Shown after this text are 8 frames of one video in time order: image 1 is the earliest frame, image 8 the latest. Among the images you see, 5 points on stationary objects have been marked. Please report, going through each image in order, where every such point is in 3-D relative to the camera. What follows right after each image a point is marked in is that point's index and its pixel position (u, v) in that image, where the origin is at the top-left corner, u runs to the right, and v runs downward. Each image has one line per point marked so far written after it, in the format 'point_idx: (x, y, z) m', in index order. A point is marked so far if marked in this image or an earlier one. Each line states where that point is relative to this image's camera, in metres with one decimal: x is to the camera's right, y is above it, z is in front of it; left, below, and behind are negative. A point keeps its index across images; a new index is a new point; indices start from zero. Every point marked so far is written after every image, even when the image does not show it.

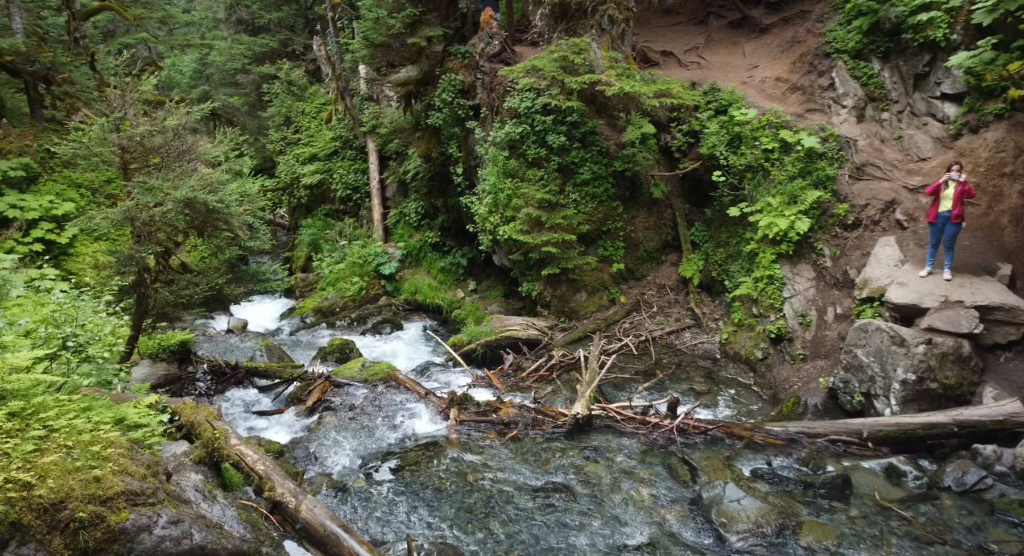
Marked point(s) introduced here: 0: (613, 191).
0: (+2.3, +2.0, +13.8) m
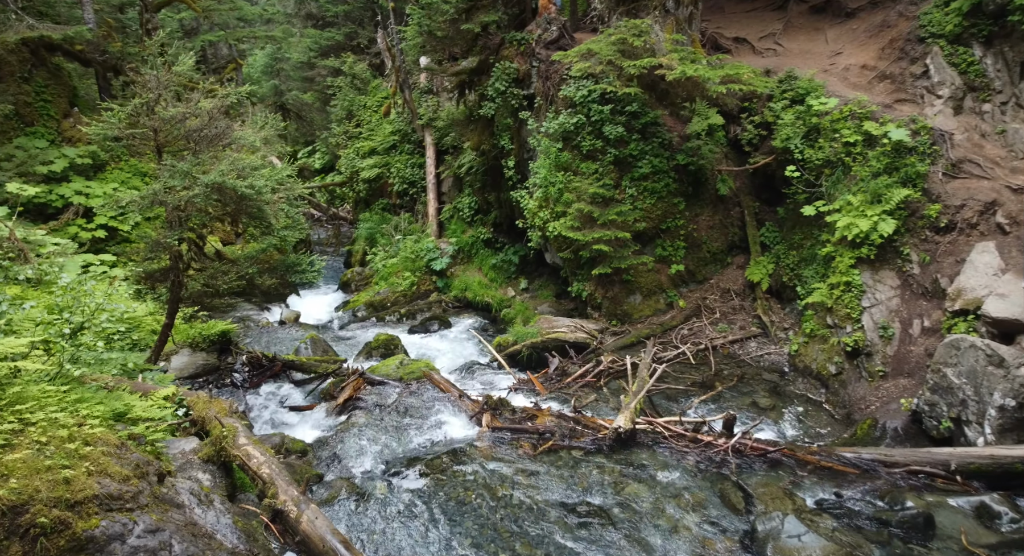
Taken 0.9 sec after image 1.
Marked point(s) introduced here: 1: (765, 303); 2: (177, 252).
0: (+3.4, +1.9, +12.8) m
1: (+5.0, -0.5, +12.1) m
2: (-4.2, +0.3, +7.8) m
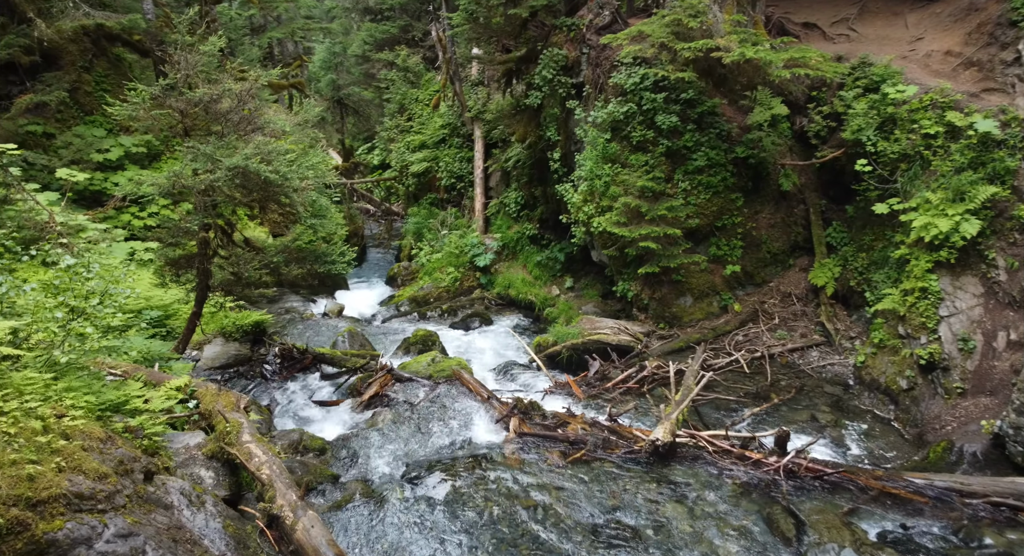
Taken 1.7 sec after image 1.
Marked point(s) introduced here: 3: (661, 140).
0: (+4.3, +1.9, +11.9) m
1: (+5.8, -0.6, +11.1) m
2: (-3.8, +0.5, +7.6) m
3: (+2.9, +2.7, +11.9) m
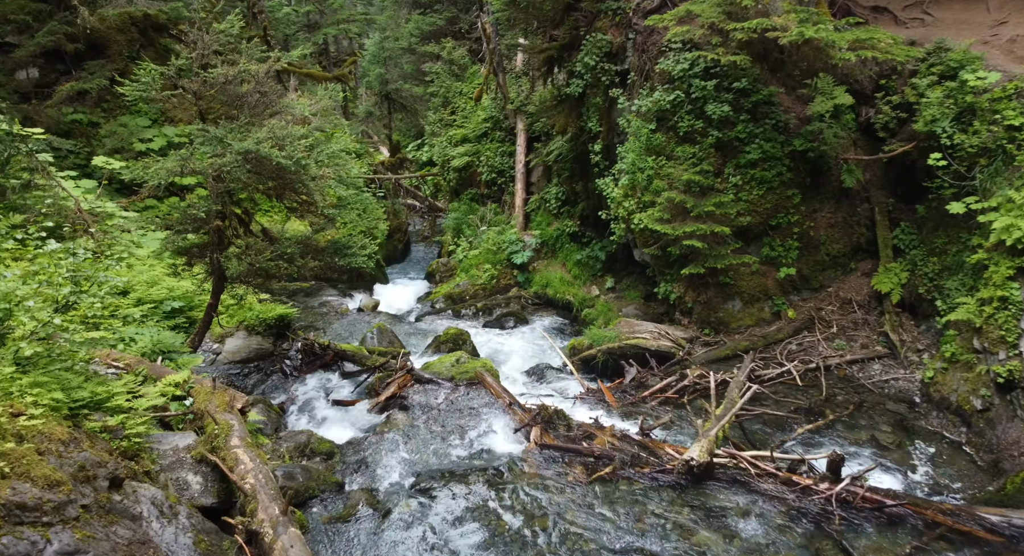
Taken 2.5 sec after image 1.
0: (+5.0, +1.8, +11.0) m
1: (+6.3, -0.7, +10.1) m
2: (-3.5, +0.6, +7.3) m
3: (+3.6, +2.7, +11.1) m
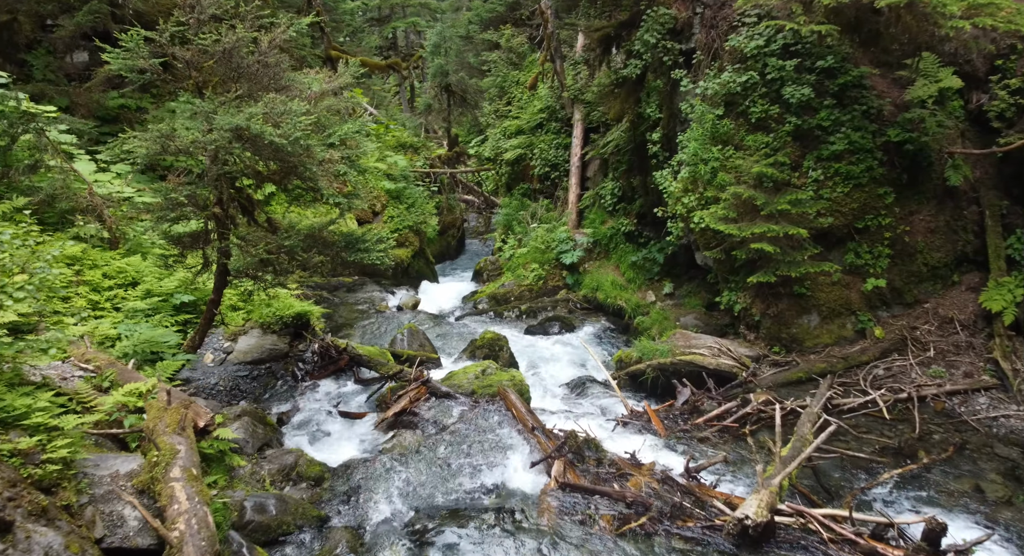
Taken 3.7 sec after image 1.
0: (+5.7, +1.6, +9.4) m
1: (+6.8, -0.9, +8.3) m
2: (-3.2, +0.7, +6.6) m
3: (+4.3, +2.5, +9.6) m
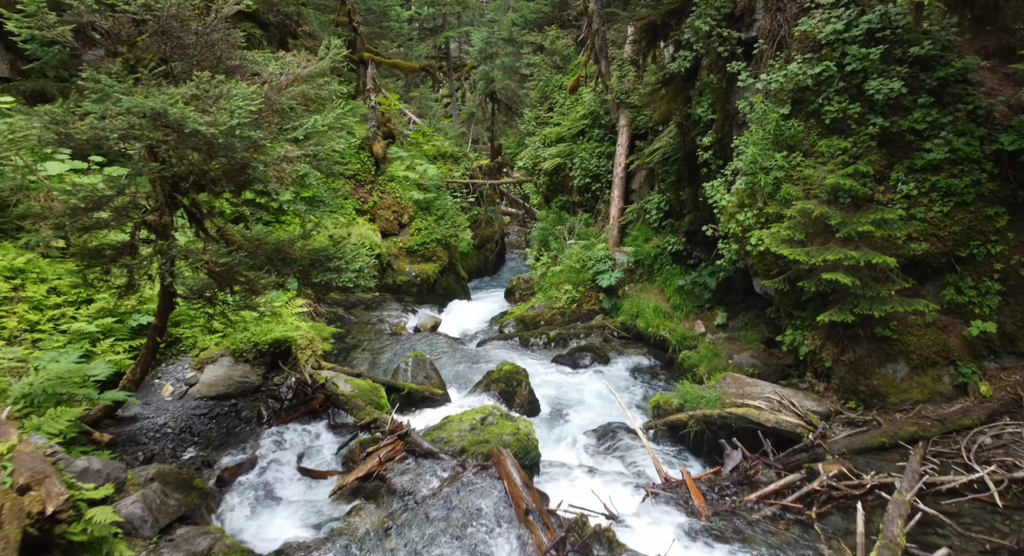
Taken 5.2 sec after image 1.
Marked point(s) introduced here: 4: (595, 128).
0: (+5.9, +1.1, +7.4) m
1: (+6.9, -1.4, +6.2) m
2: (-3.2, +0.5, +5.4) m
3: (+4.6, +2.0, +7.8) m
4: (+2.3, +4.2, +17.2) m
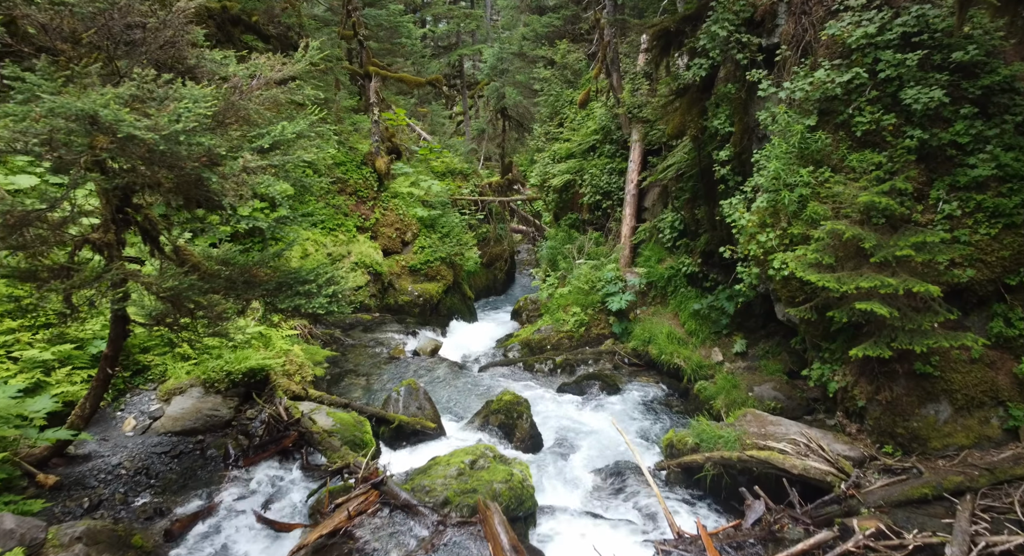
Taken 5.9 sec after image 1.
0: (+5.8, +0.8, +6.6) m
1: (+6.8, -1.7, +5.3) m
2: (-3.3, +0.2, +4.8) m
3: (+4.5, +1.7, +7.0) m
4: (+2.6, +3.6, +16.5) m
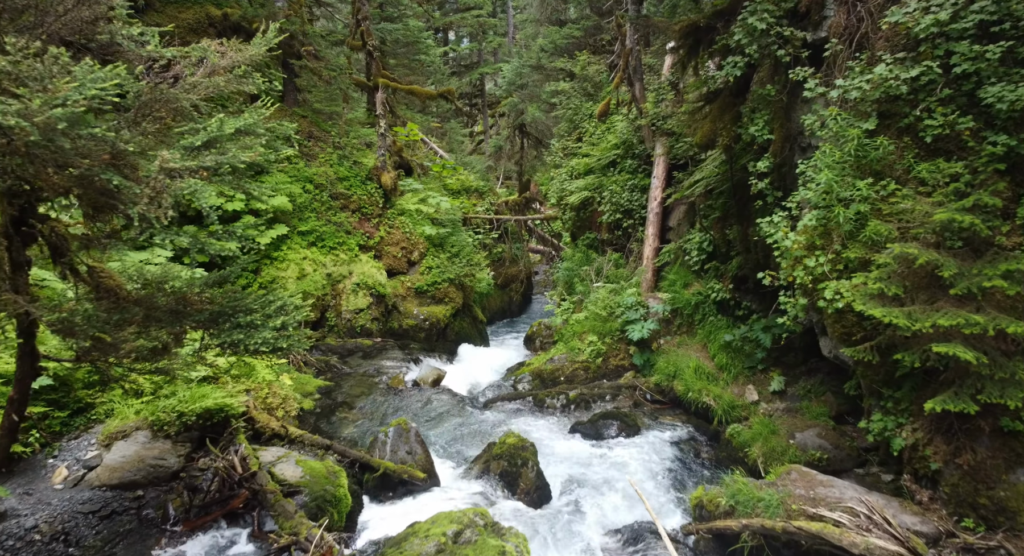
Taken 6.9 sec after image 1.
0: (+5.8, +0.5, +5.4) m
1: (+6.7, -2.0, +3.9) m
2: (-3.4, +0.1, +3.9) m
3: (+4.6, +1.3, +5.8) m
4: (+2.9, +3.0, +15.5) m
